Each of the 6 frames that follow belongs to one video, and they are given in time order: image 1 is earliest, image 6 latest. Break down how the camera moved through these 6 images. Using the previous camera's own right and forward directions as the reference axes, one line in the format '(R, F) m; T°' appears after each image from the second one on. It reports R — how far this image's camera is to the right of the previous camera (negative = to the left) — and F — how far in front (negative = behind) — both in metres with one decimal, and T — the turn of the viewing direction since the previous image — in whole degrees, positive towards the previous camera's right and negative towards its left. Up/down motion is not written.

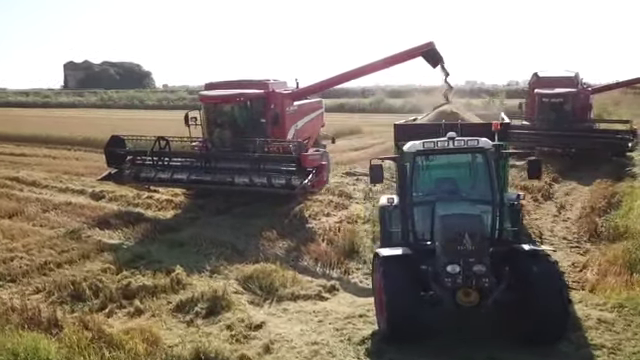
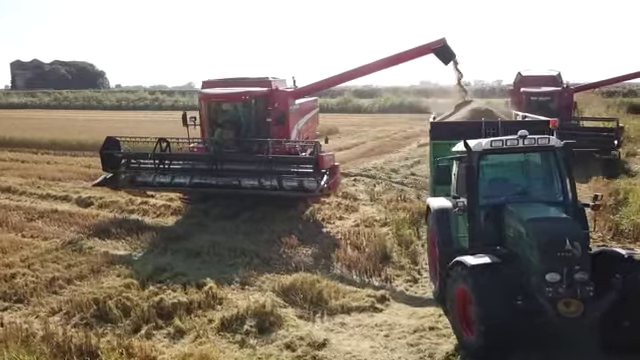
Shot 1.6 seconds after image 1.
(-1.0, +0.5) m; +5°
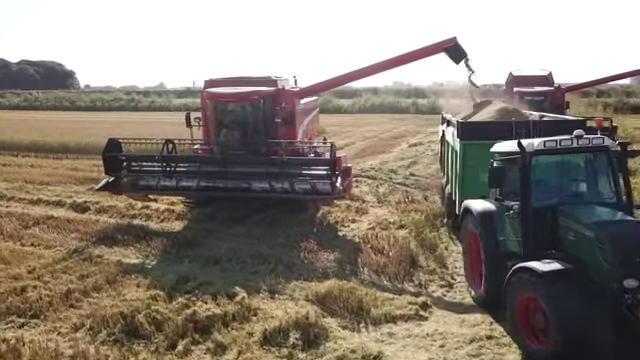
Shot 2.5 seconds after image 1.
(-0.7, +0.3) m; +3°
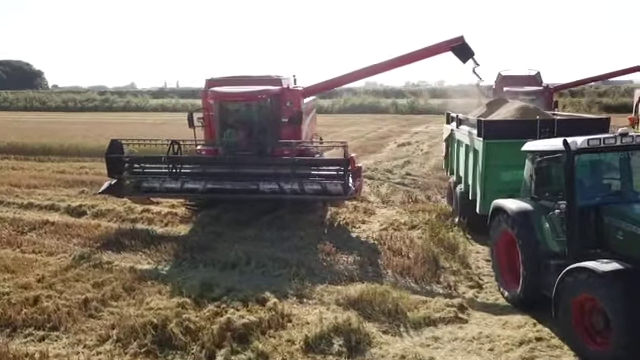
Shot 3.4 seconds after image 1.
(-0.6, +0.2) m; +3°
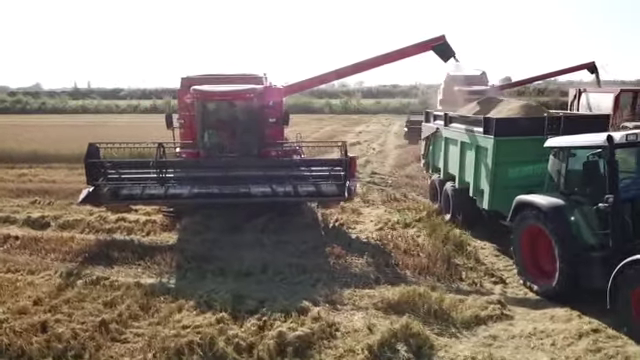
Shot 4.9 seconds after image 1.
(-1.2, +0.3) m; +9°
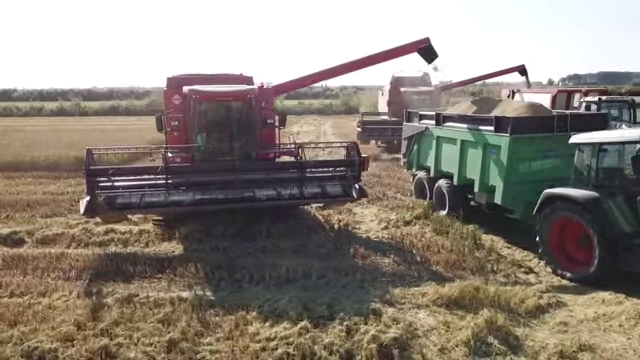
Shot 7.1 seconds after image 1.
(-1.6, +0.2) m; +10°
